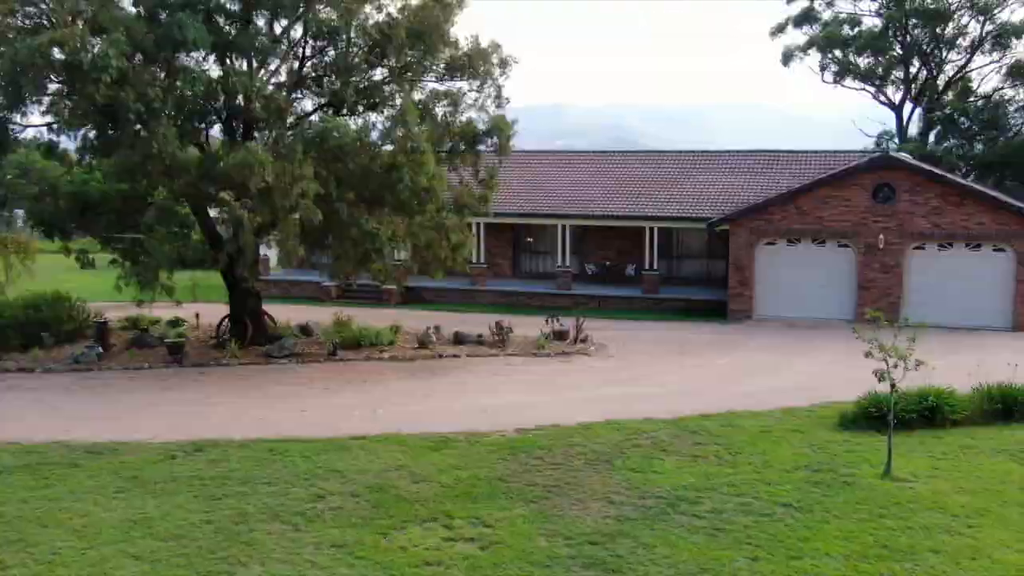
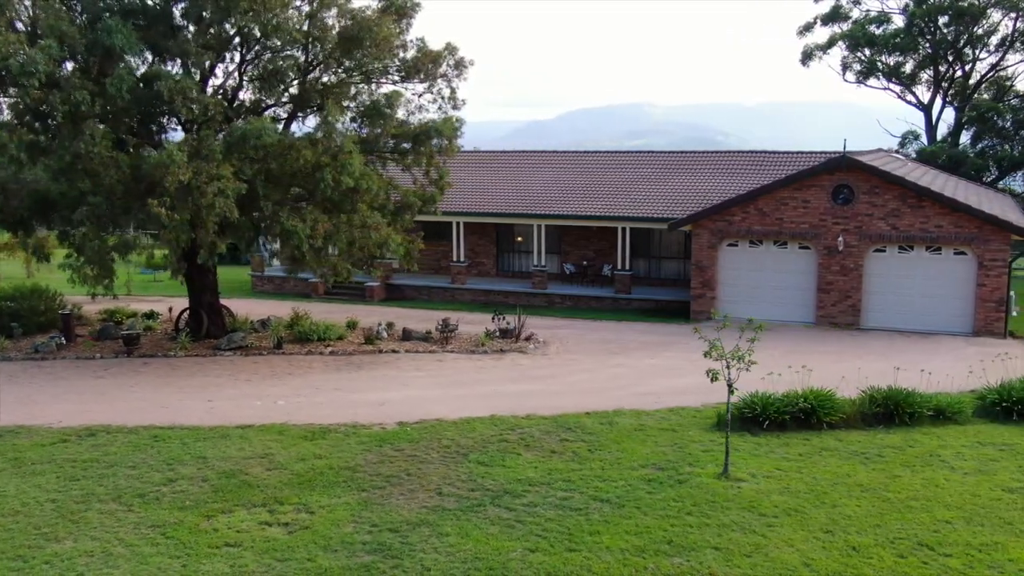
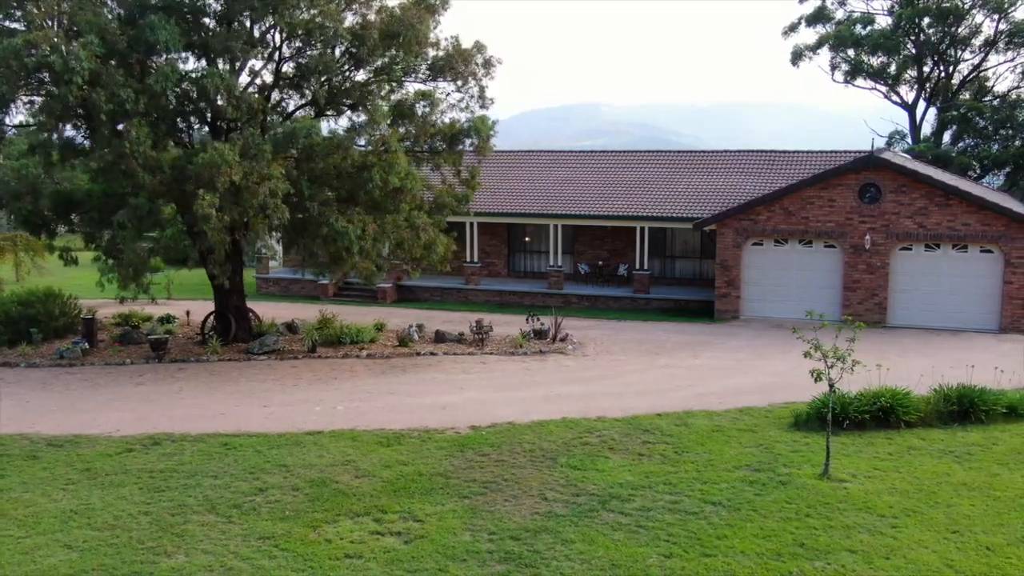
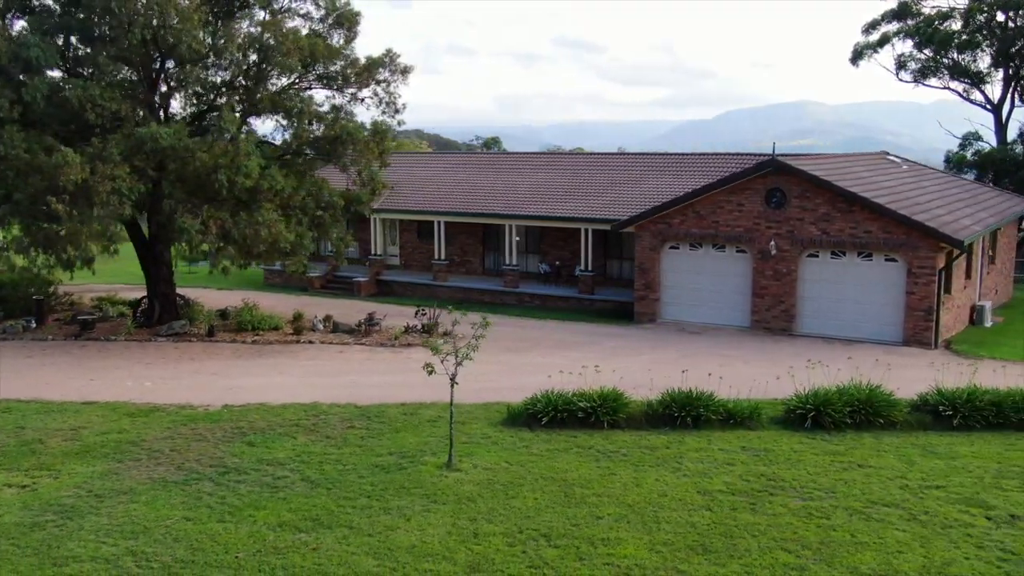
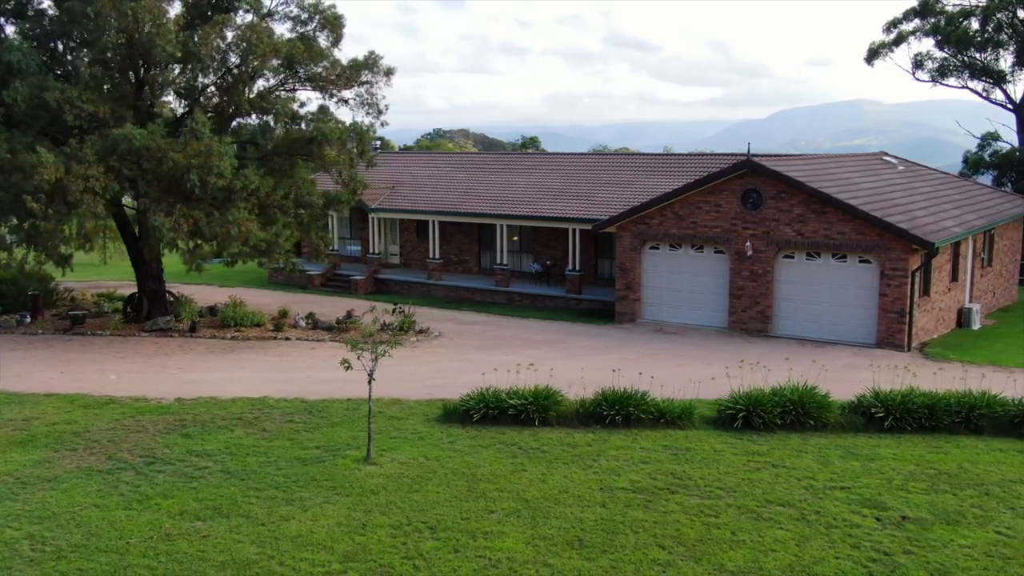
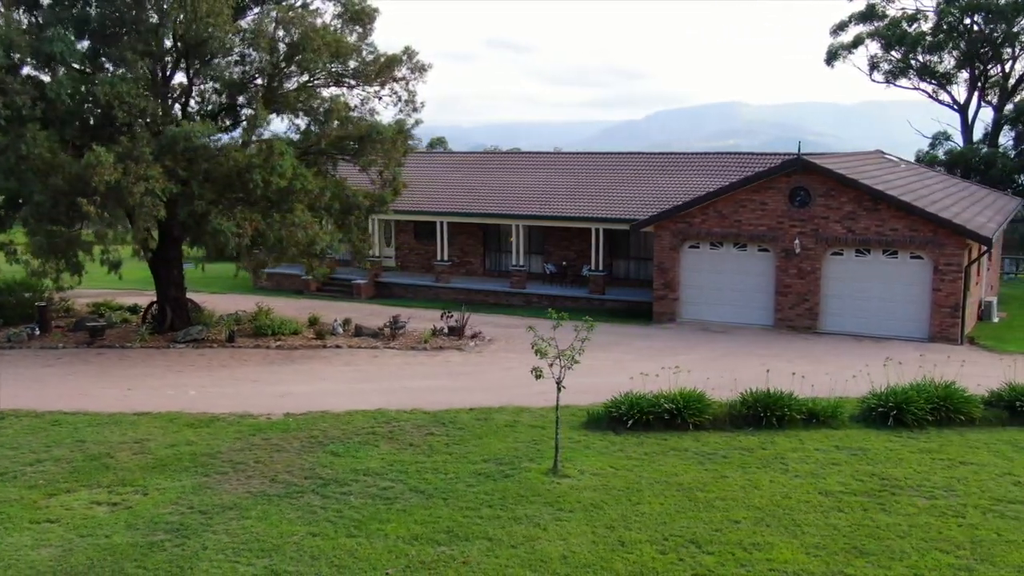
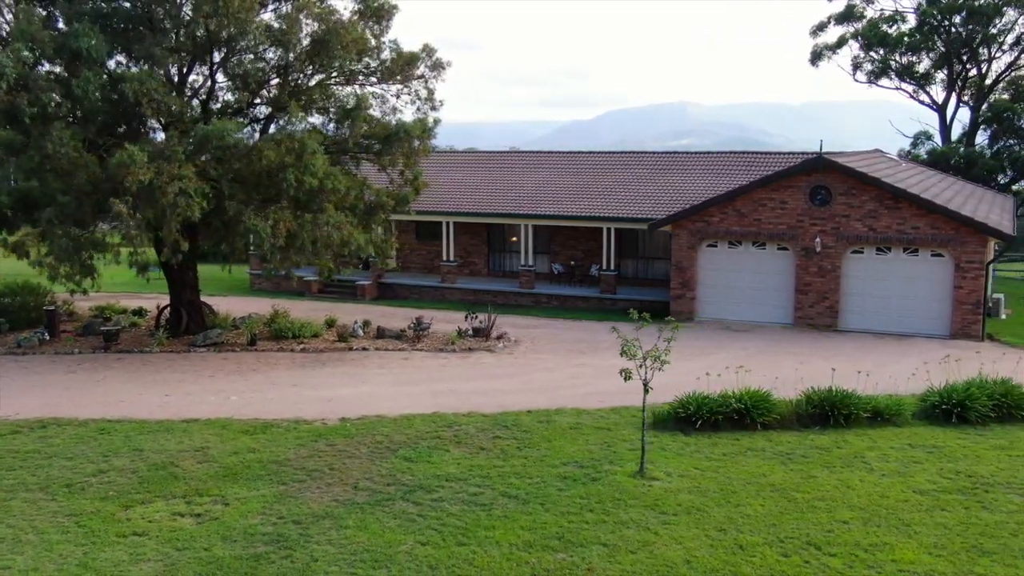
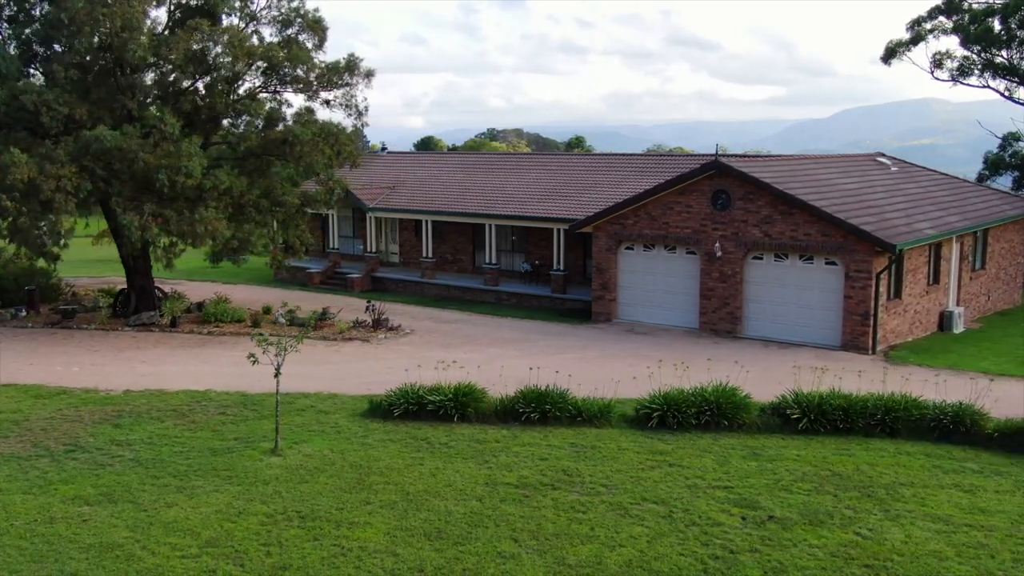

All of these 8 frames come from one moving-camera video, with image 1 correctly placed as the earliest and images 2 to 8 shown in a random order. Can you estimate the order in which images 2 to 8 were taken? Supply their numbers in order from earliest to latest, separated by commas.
3, 2, 7, 6, 4, 5, 8
